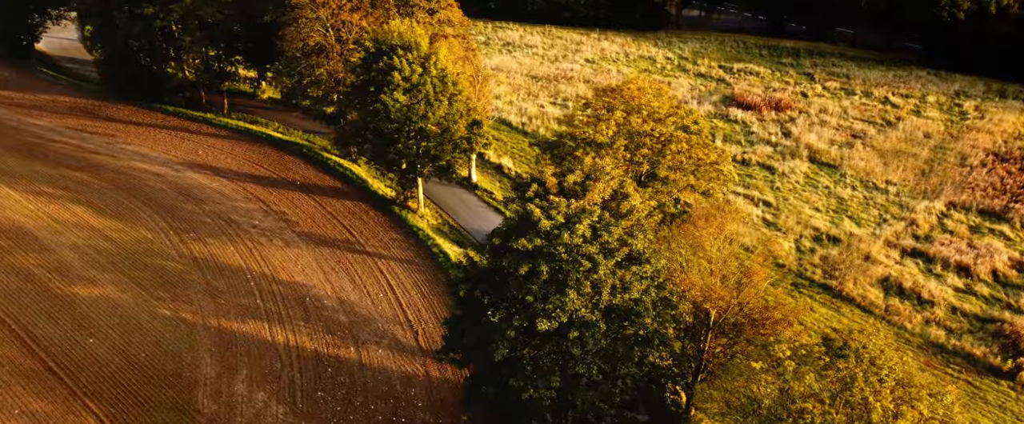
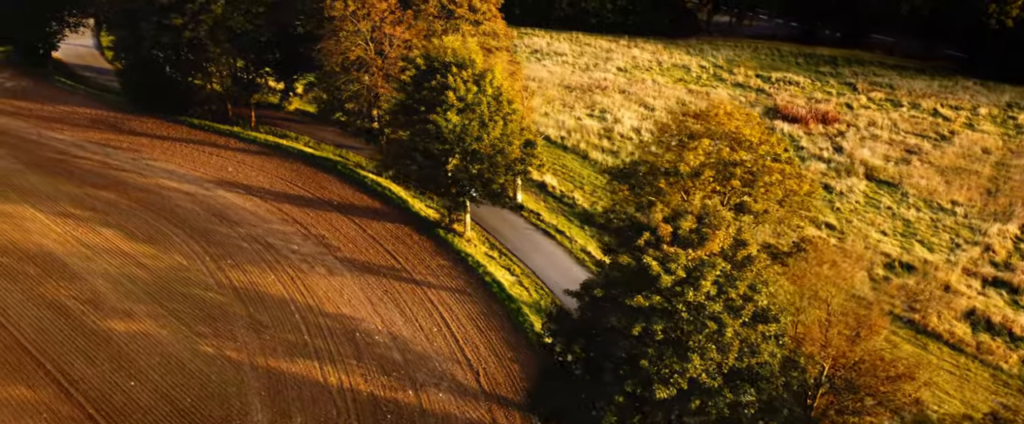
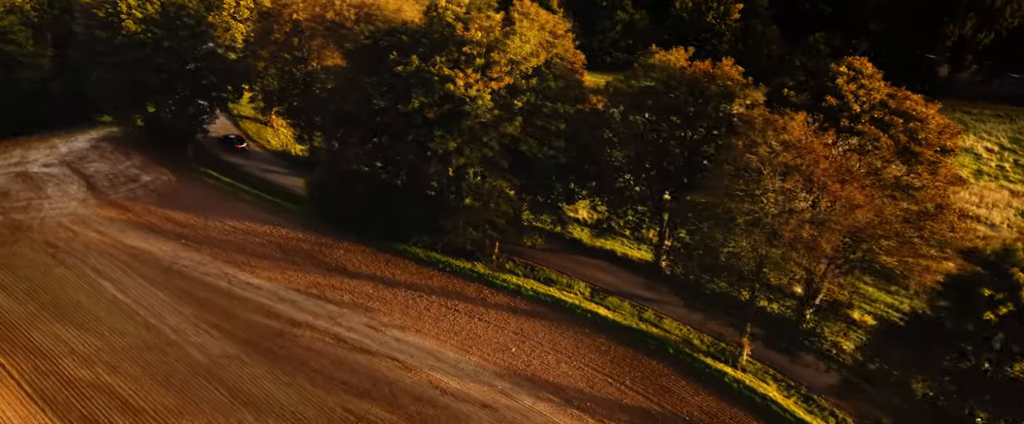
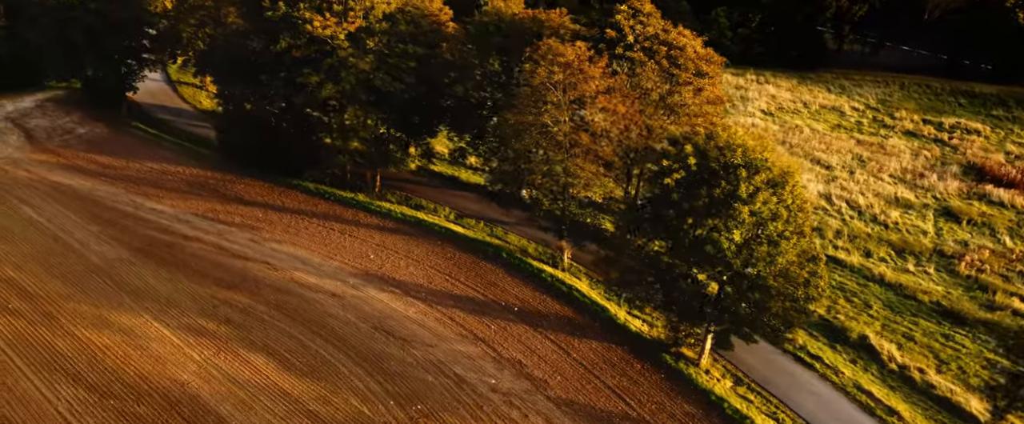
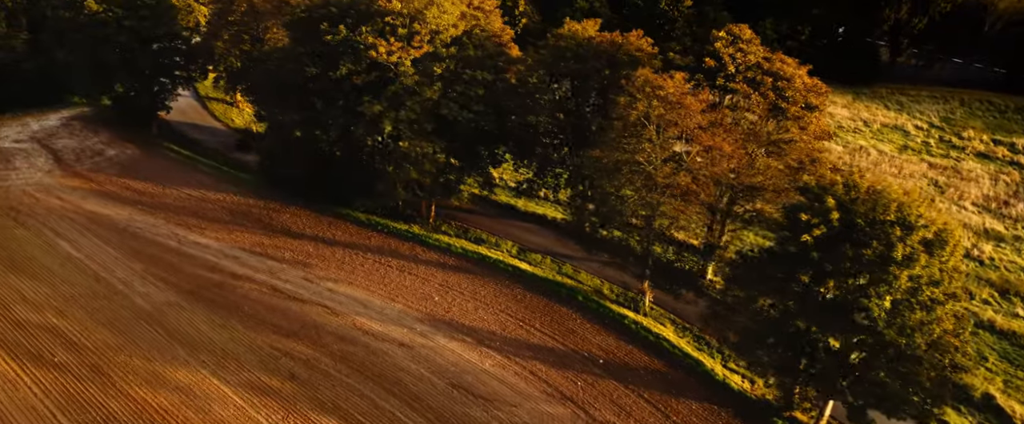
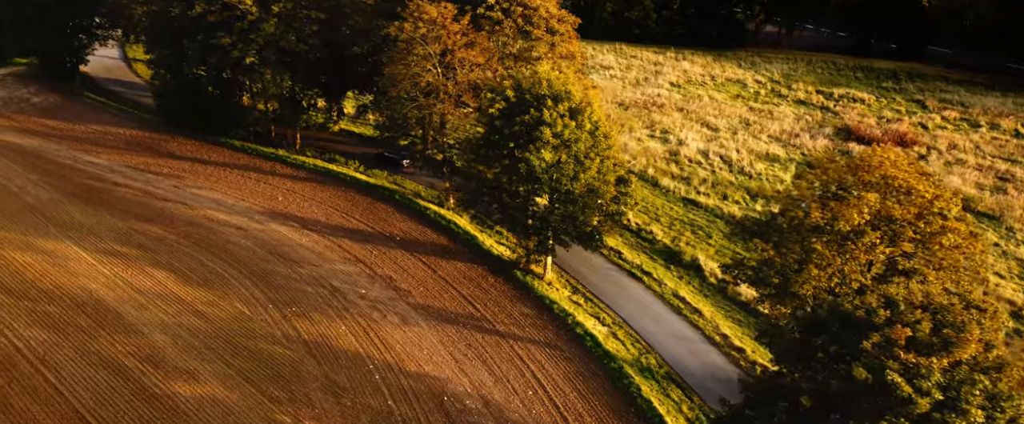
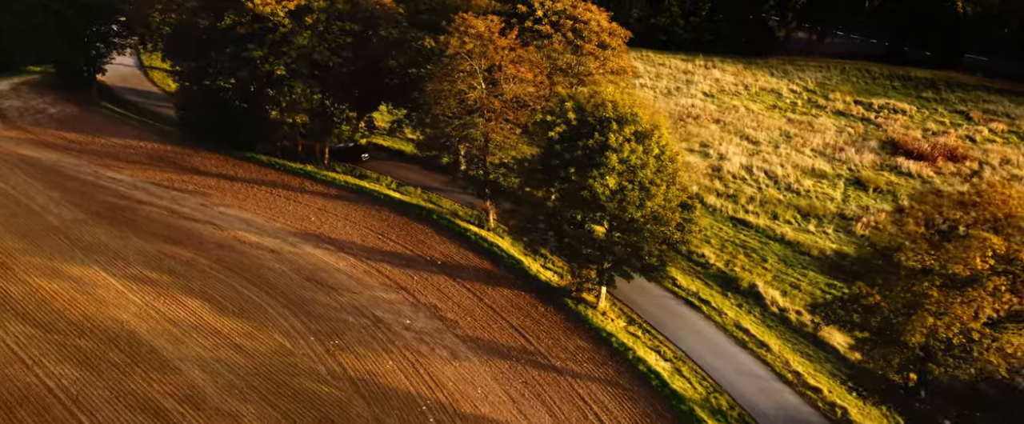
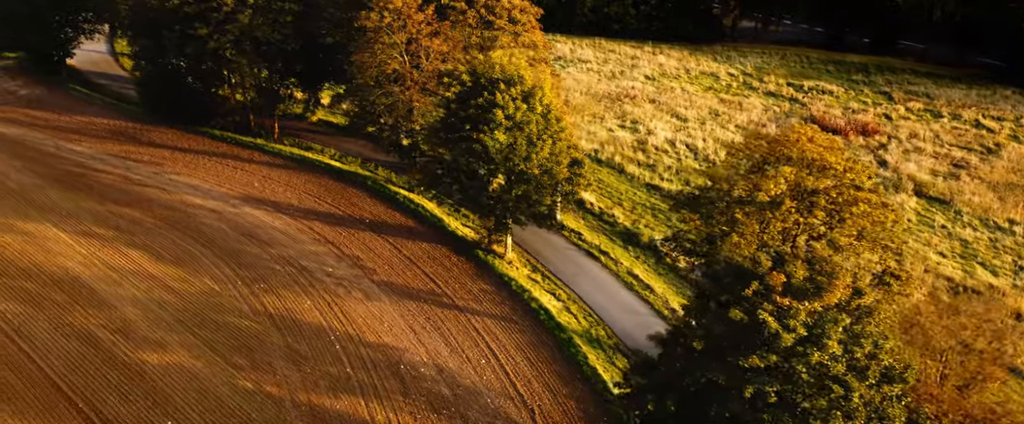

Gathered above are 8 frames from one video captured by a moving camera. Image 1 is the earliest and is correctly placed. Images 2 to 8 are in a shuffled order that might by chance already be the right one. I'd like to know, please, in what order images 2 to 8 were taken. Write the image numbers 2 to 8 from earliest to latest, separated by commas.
2, 8, 6, 7, 4, 5, 3
